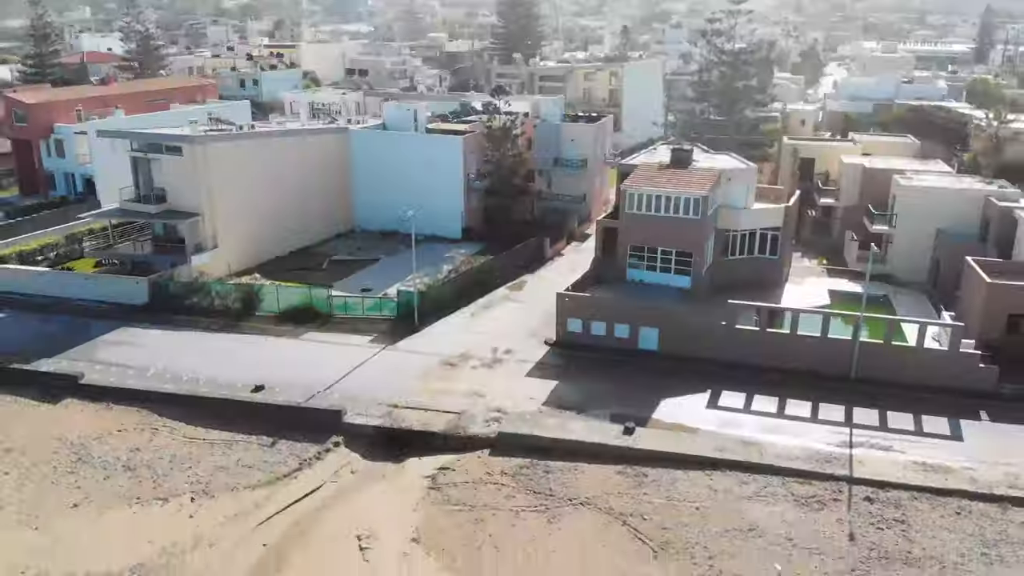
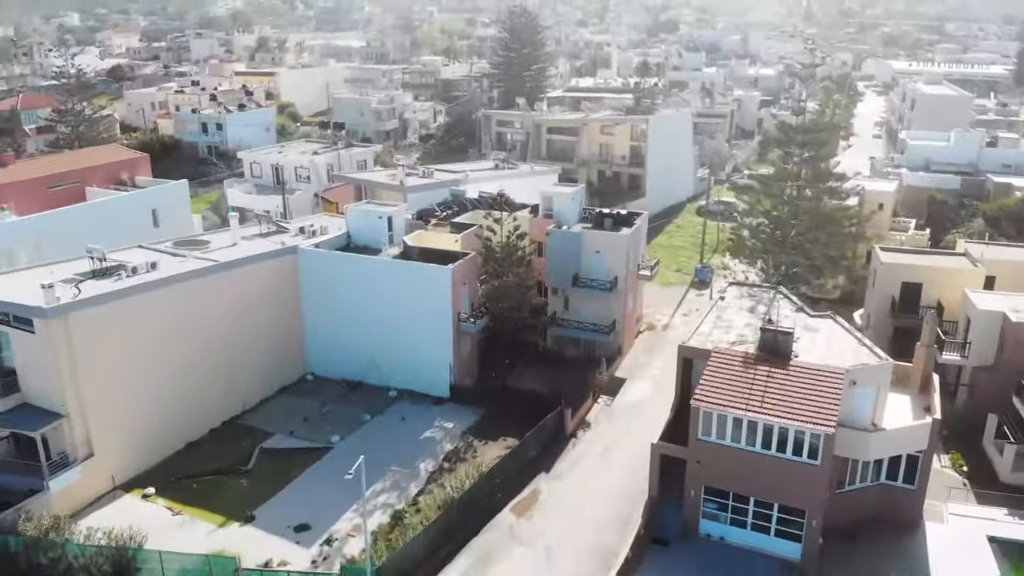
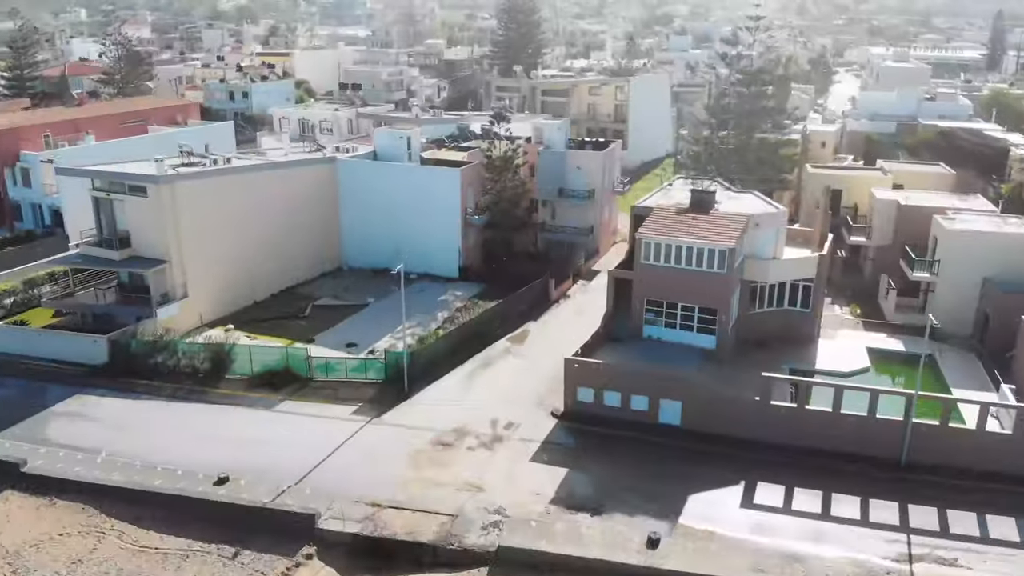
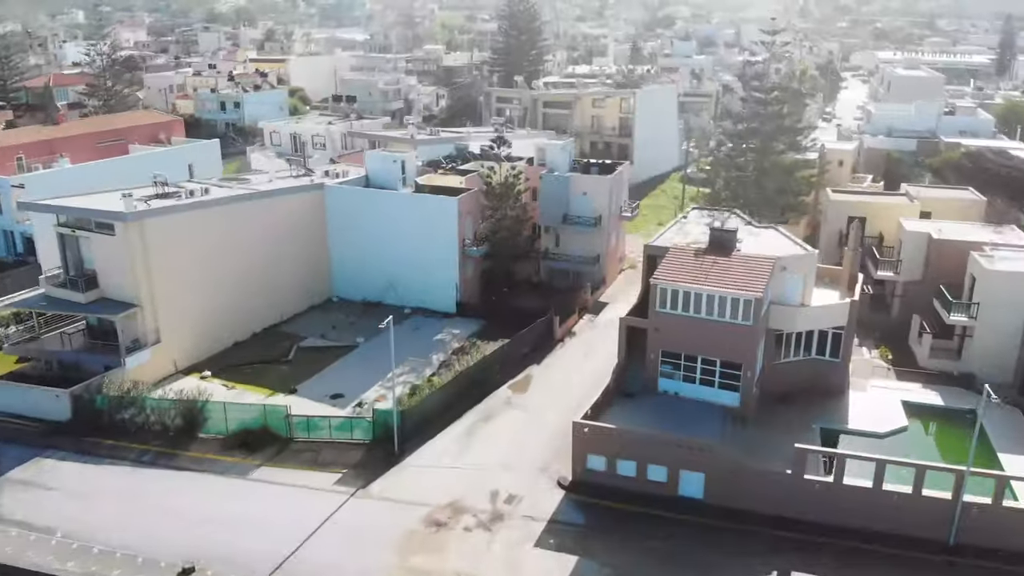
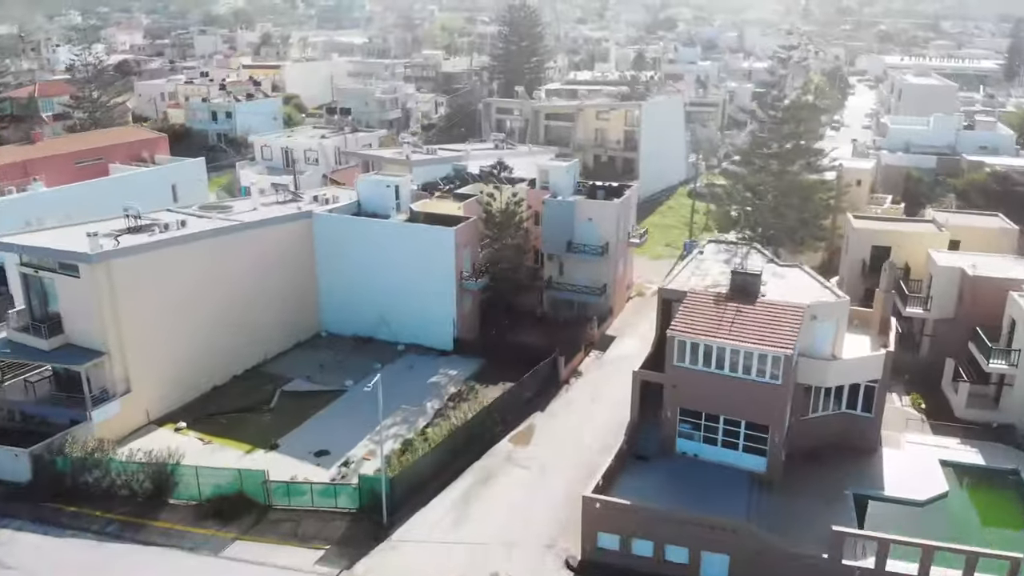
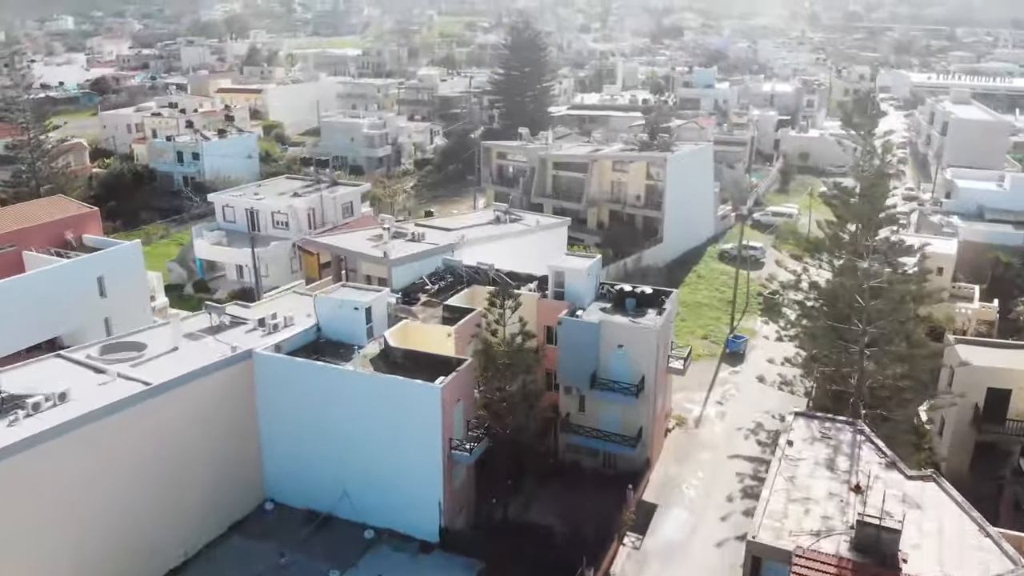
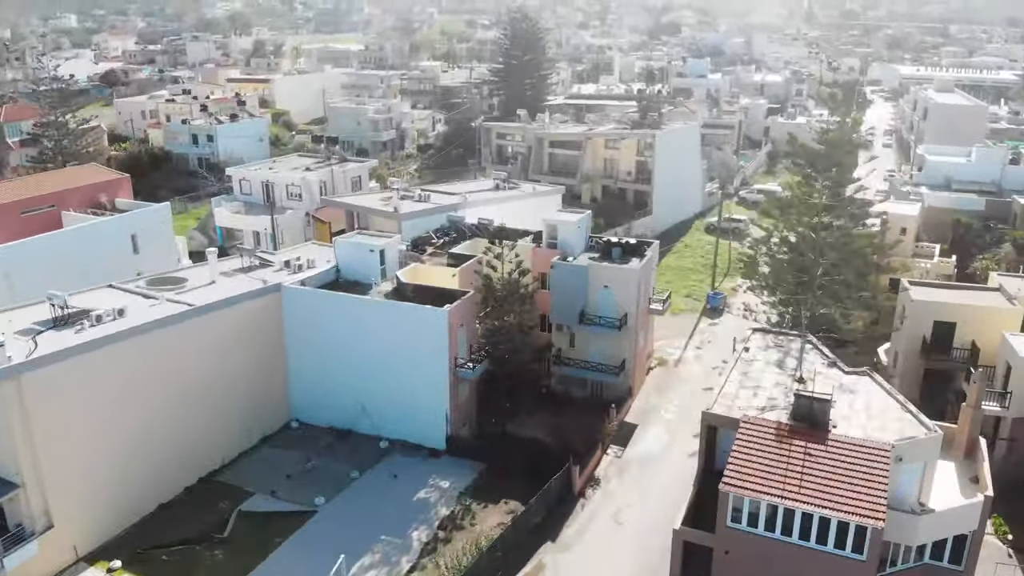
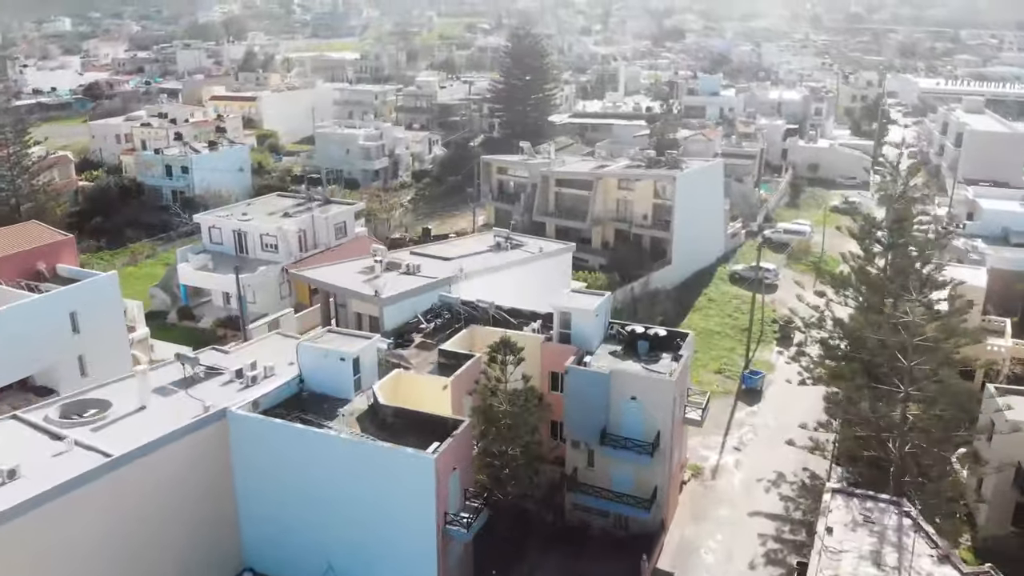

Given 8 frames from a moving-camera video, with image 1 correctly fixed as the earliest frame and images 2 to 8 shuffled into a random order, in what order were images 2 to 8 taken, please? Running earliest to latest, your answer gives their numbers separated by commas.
3, 4, 5, 2, 7, 6, 8
